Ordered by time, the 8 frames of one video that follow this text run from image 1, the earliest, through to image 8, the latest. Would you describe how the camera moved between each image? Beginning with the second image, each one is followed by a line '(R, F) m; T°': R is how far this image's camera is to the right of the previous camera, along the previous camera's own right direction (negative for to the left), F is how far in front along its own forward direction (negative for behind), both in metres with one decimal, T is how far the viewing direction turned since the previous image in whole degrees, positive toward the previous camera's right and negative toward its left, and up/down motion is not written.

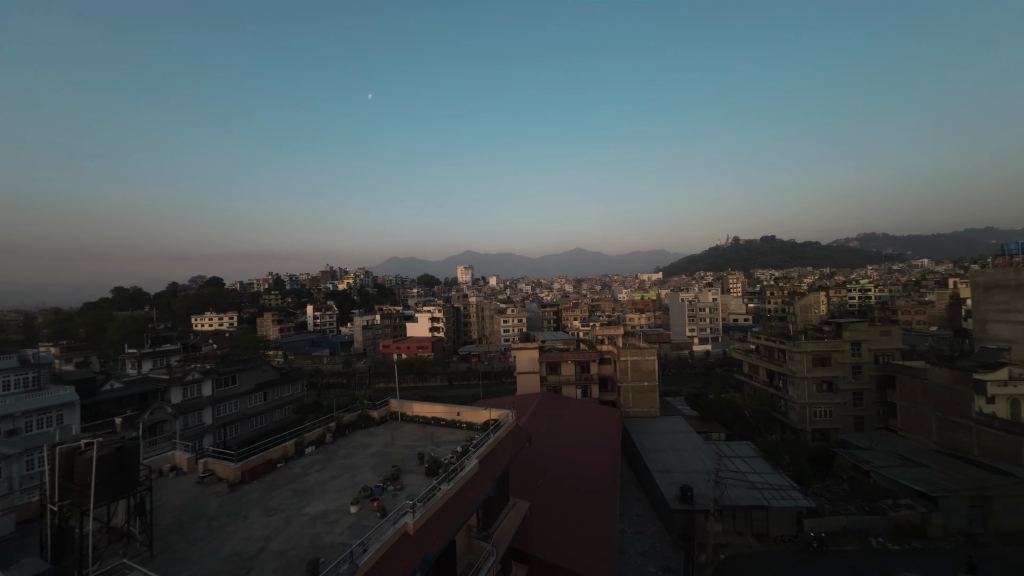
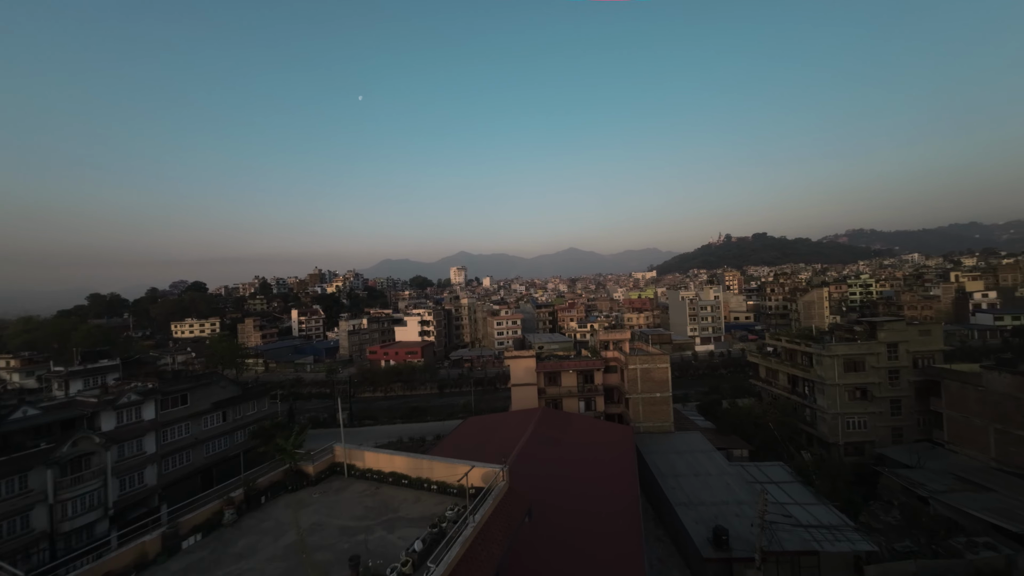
(+0.1, +2.0) m; +1°
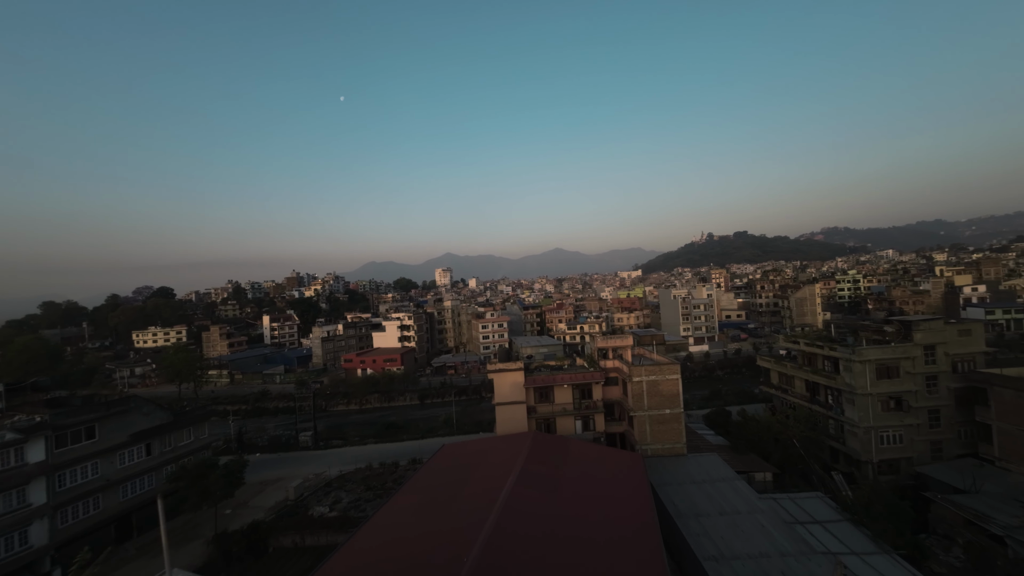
(+0.2, +2.2) m; +2°
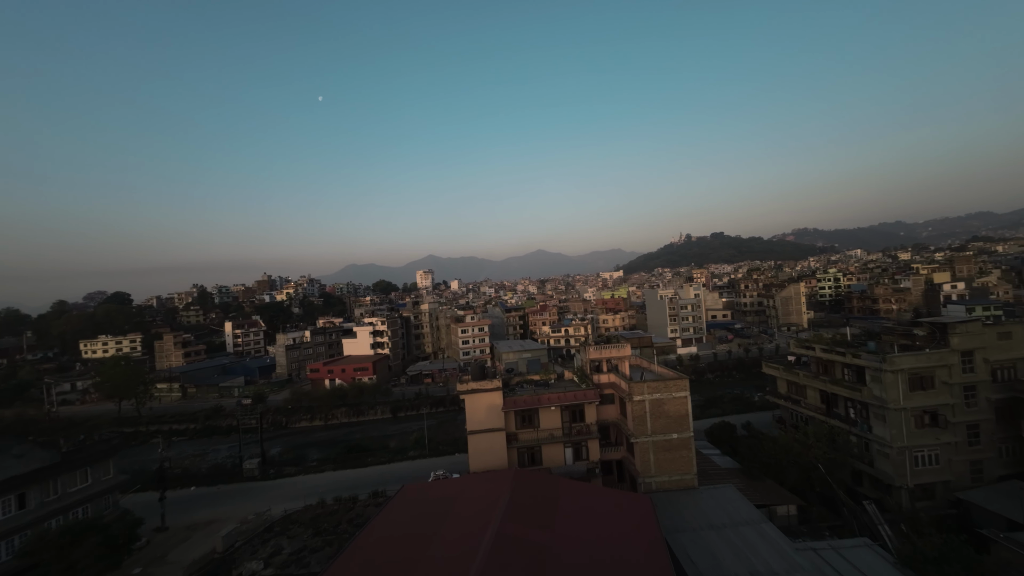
(+0.3, +2.2) m; +3°
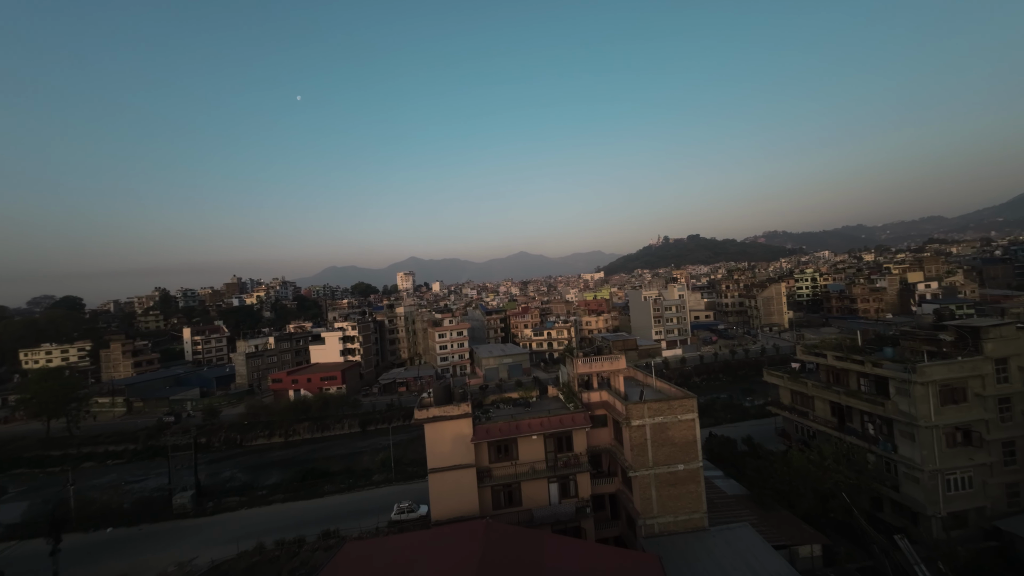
(+0.3, +1.8) m; +3°
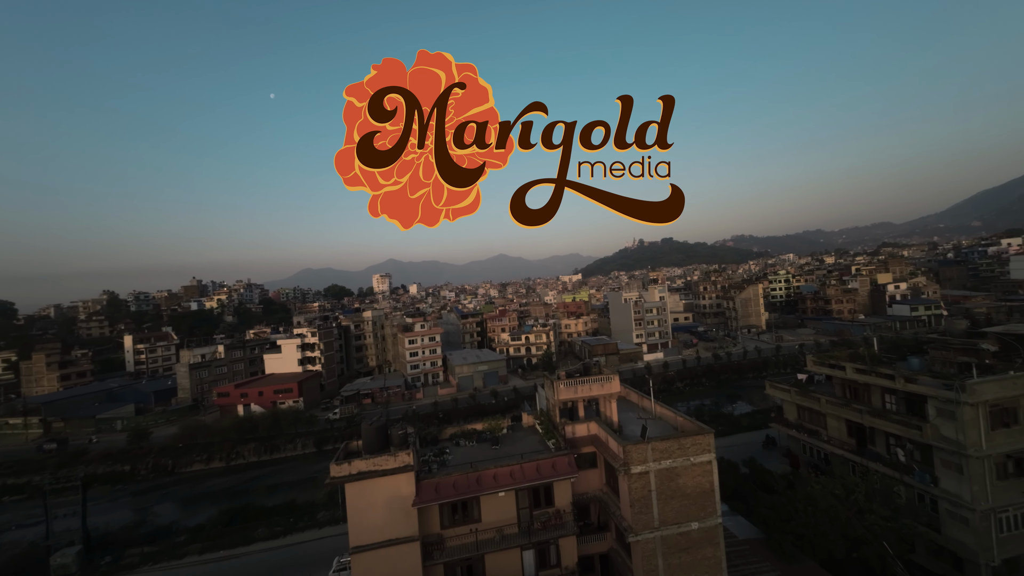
(+0.3, +2.1) m; +4°
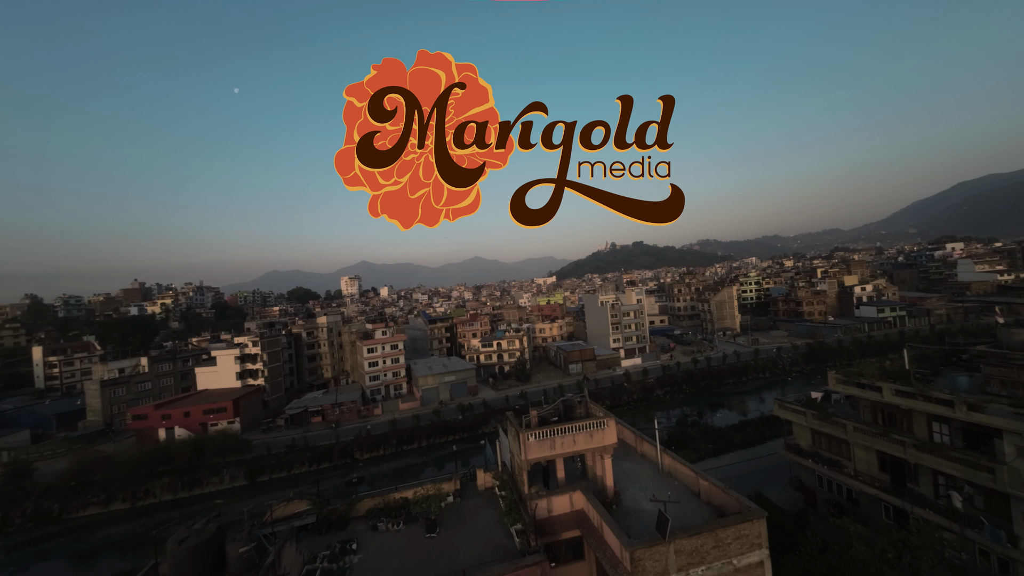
(+0.4, +2.5) m; +4°
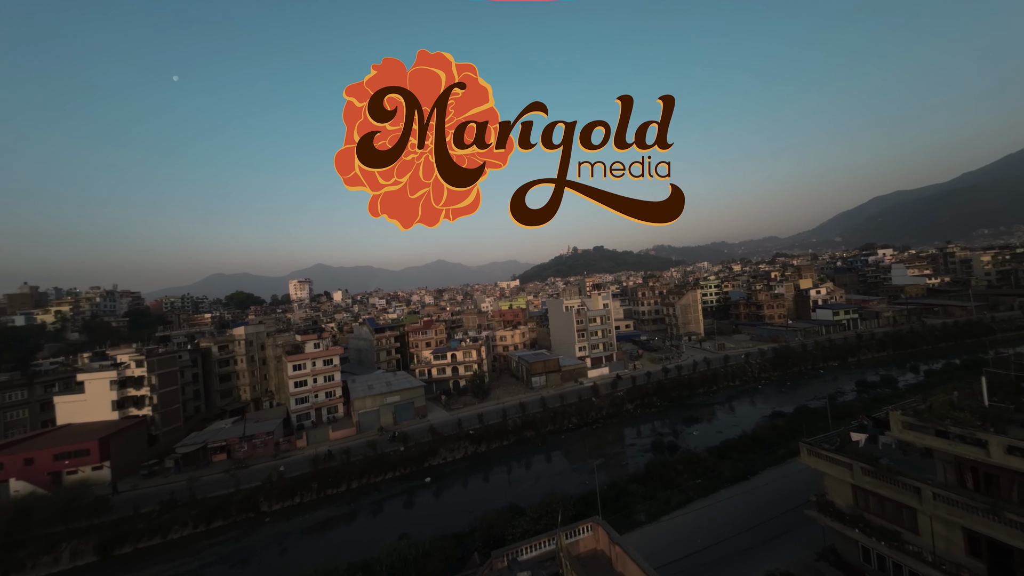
(+0.7, +3.4) m; +6°
